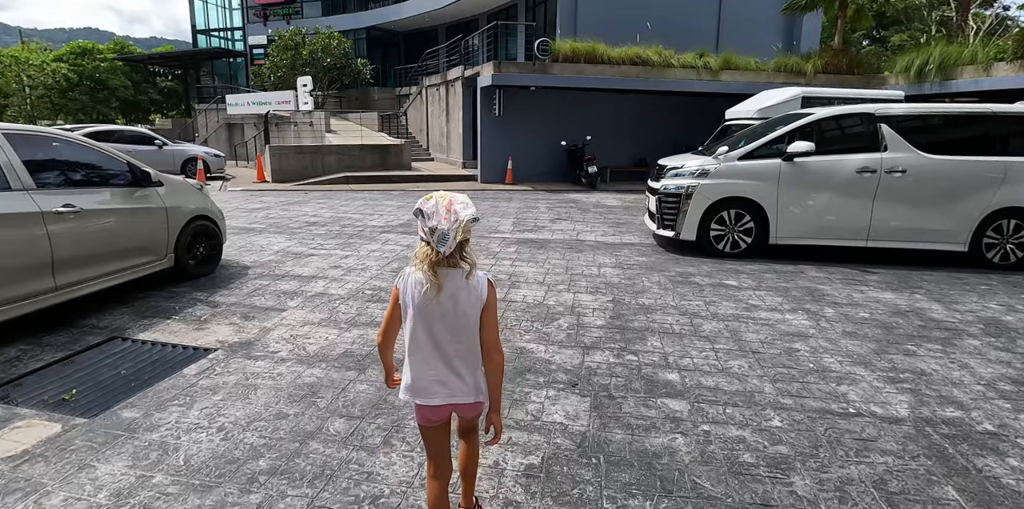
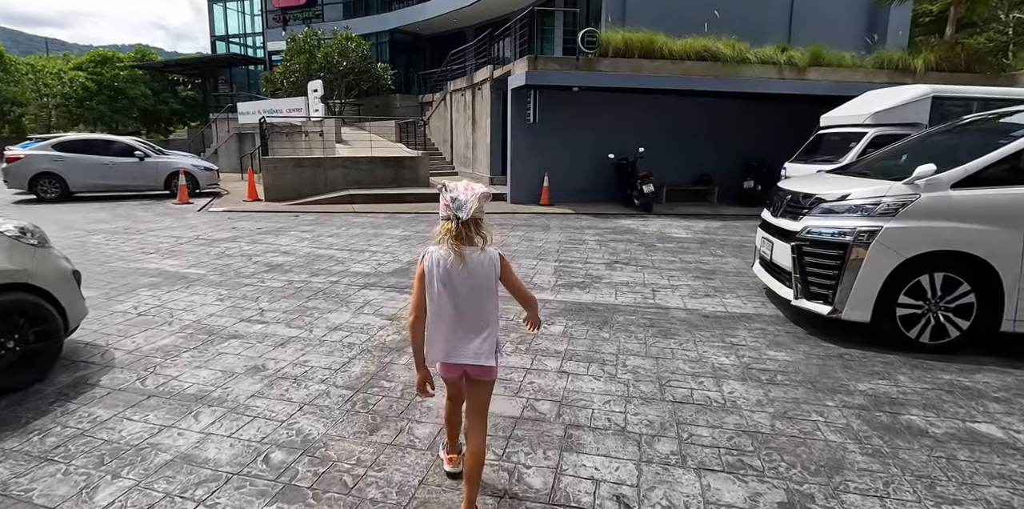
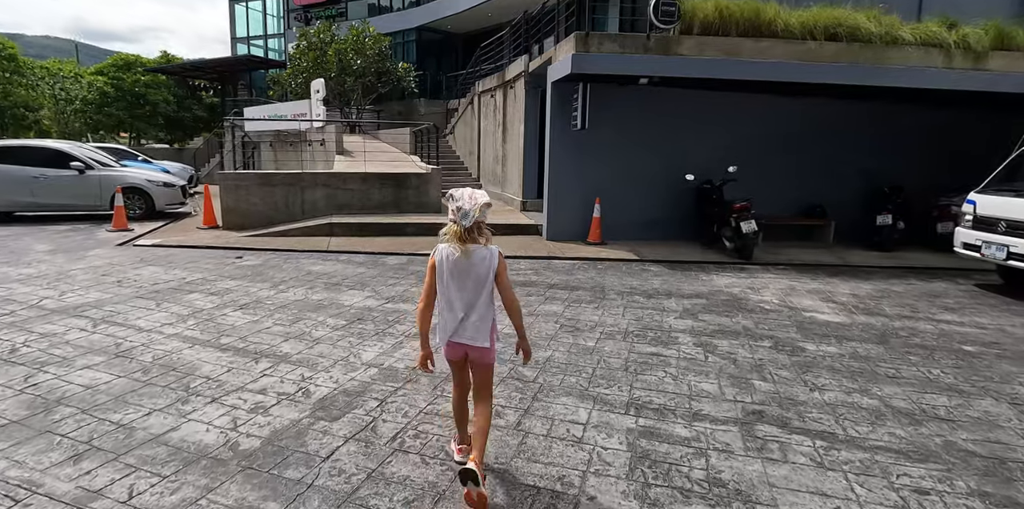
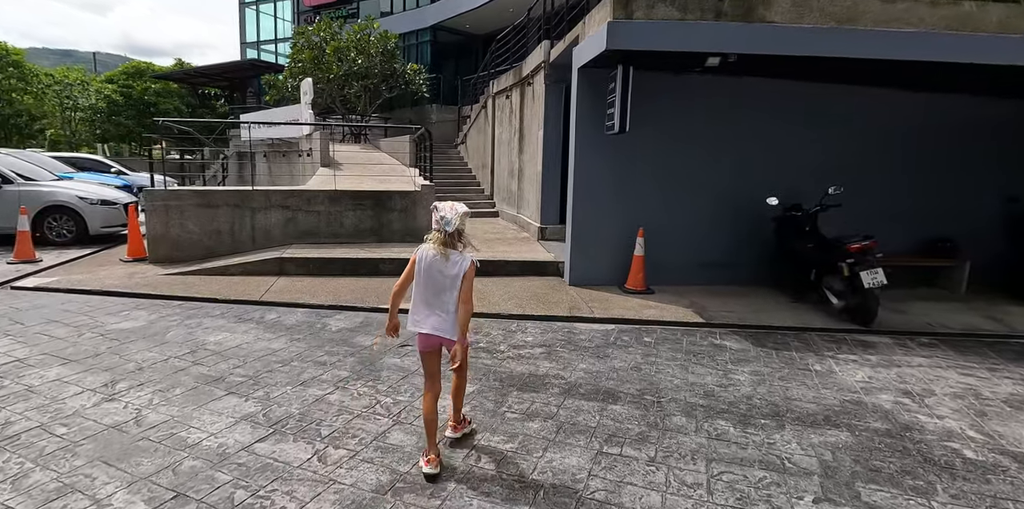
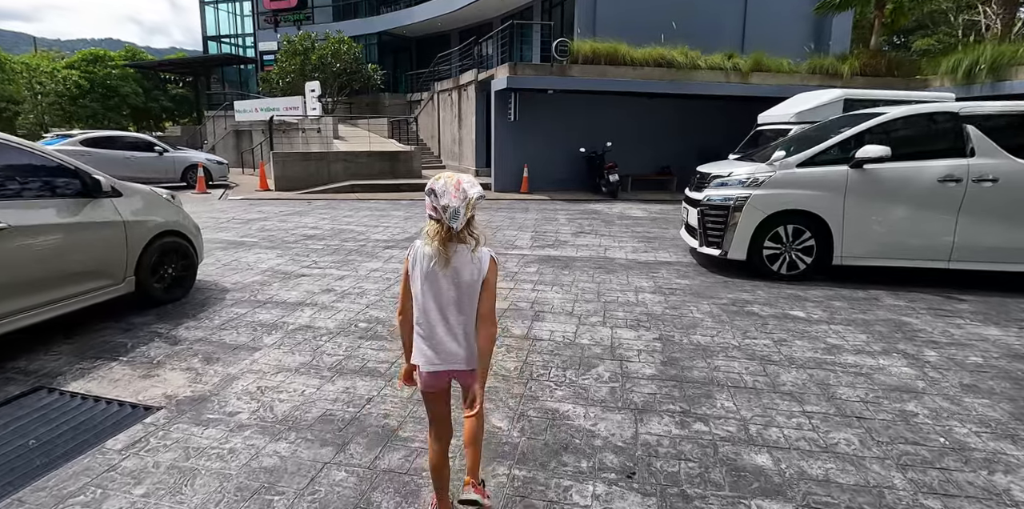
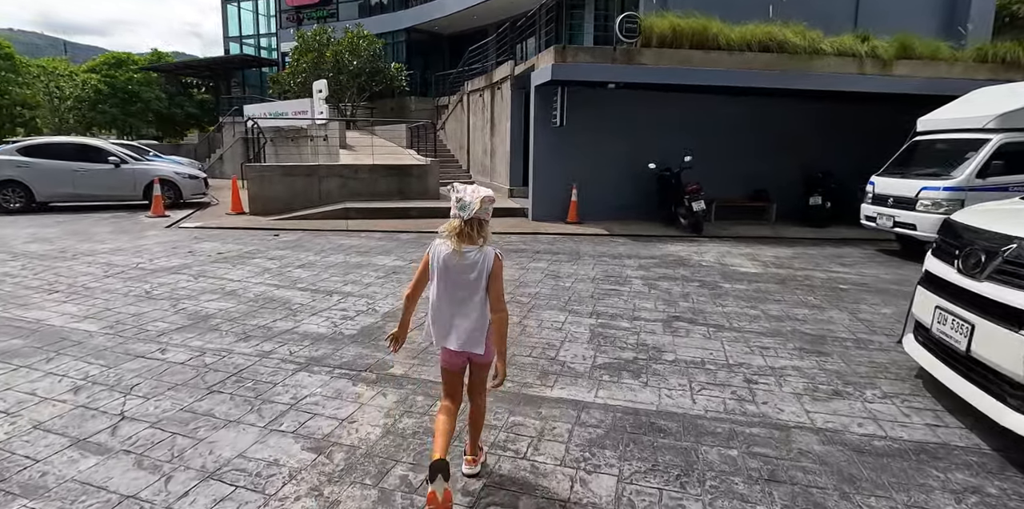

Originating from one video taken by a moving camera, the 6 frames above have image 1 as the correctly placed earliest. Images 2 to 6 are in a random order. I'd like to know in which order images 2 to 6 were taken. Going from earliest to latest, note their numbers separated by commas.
5, 2, 6, 3, 4
